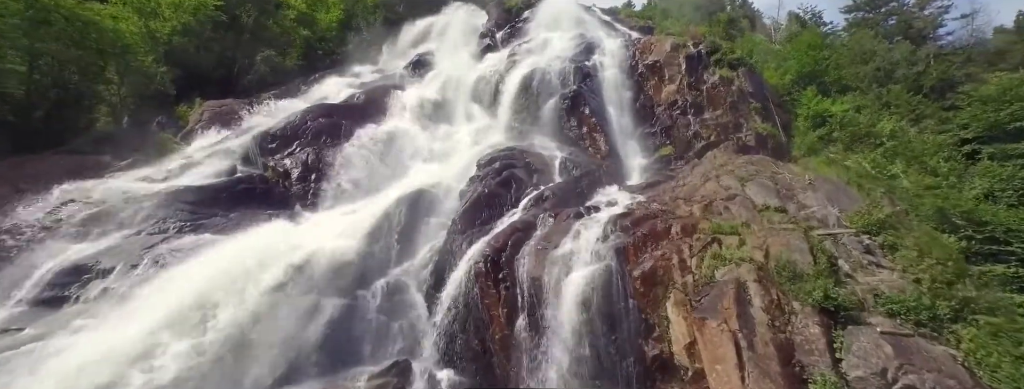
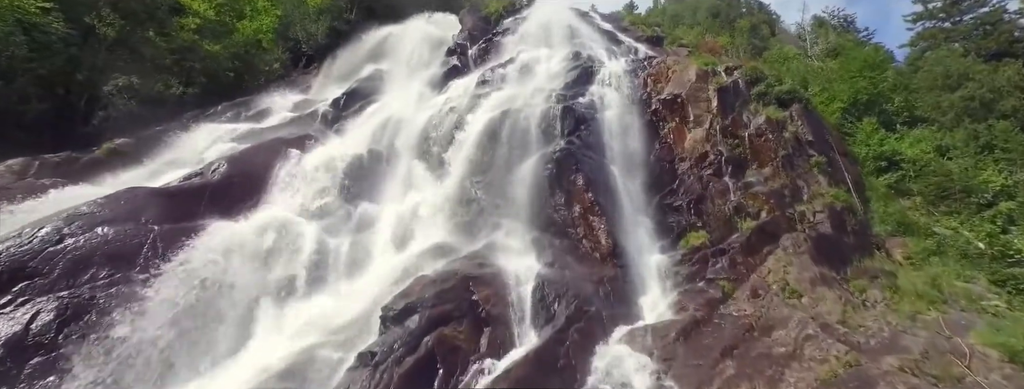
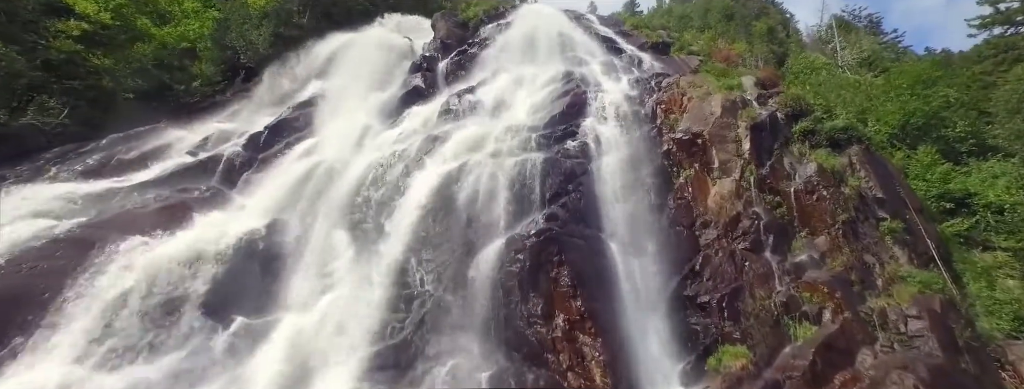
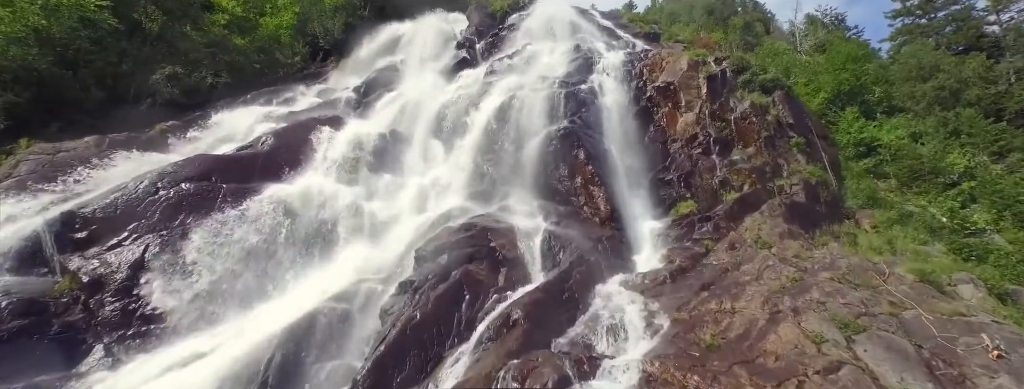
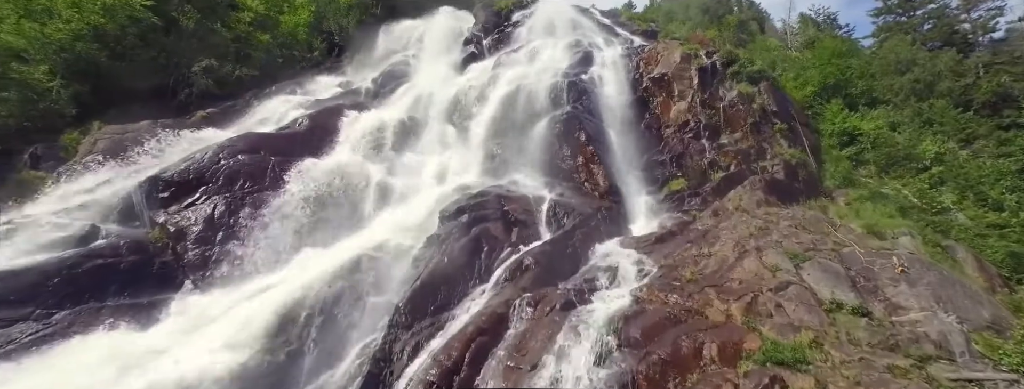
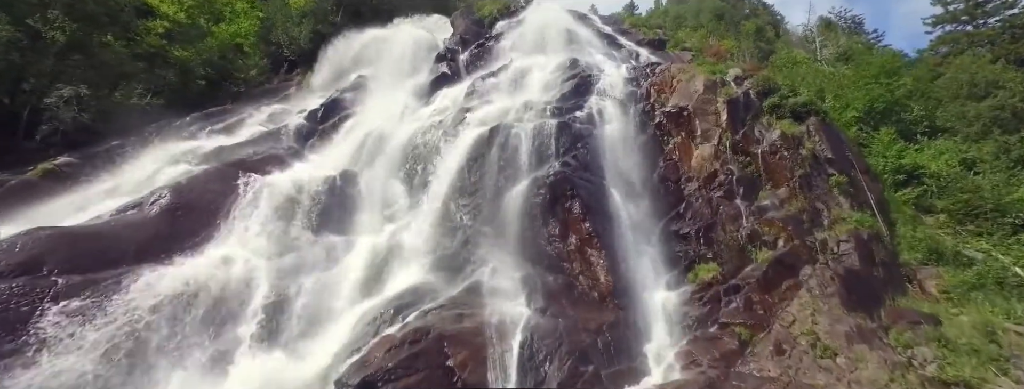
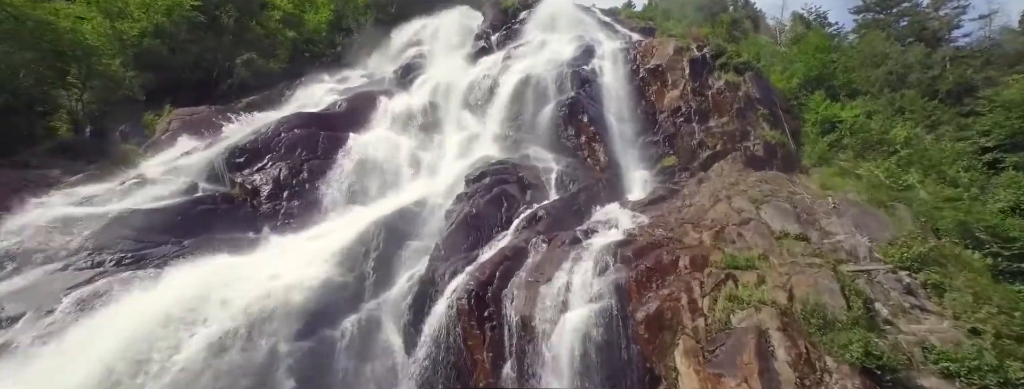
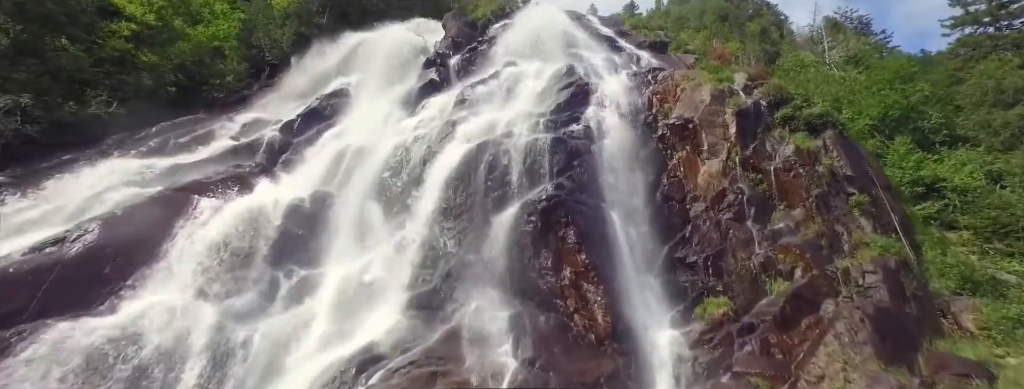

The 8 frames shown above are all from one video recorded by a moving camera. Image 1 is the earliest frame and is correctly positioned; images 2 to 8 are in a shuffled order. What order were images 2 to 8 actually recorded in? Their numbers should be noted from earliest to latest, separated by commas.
7, 5, 4, 2, 6, 8, 3
